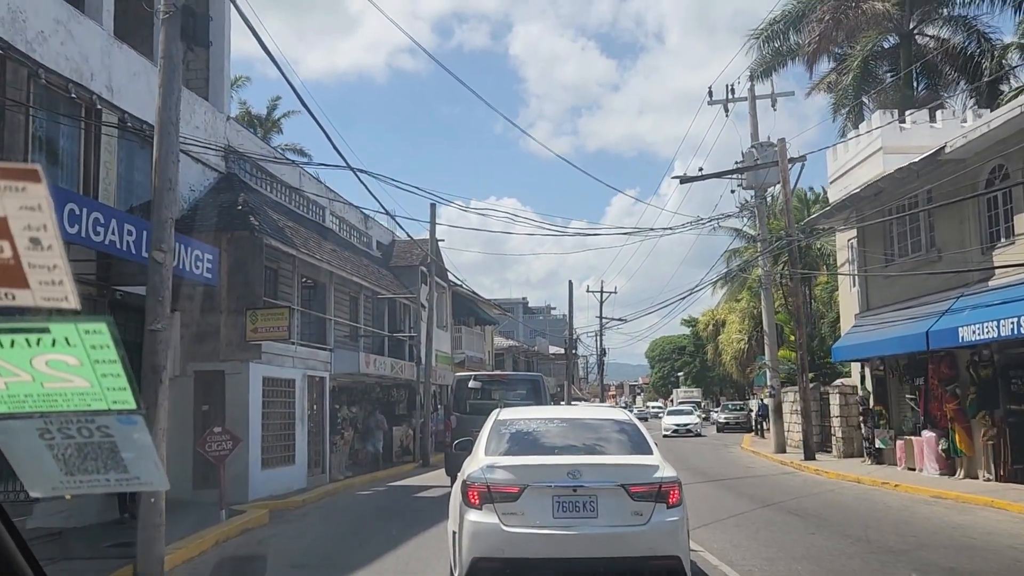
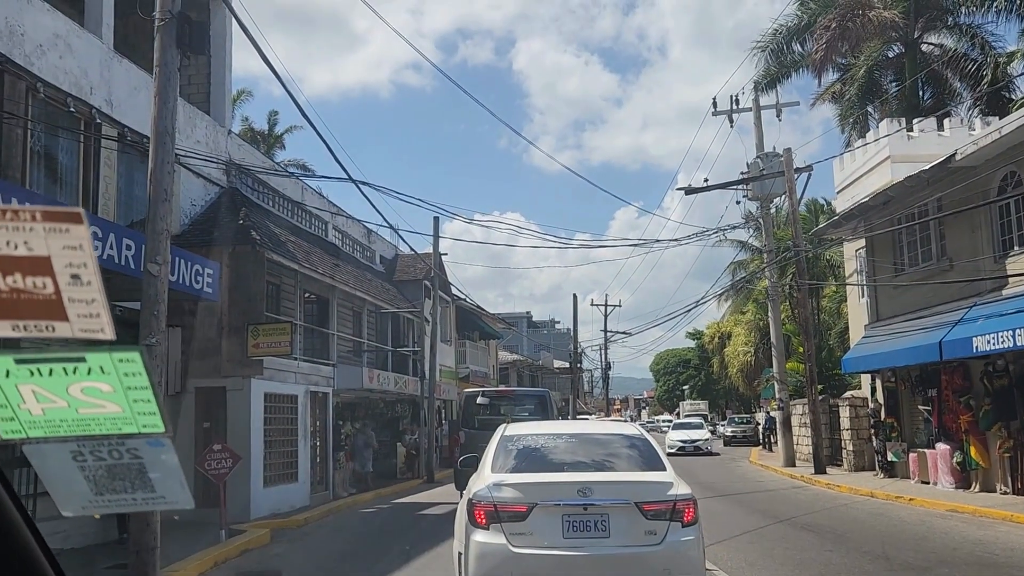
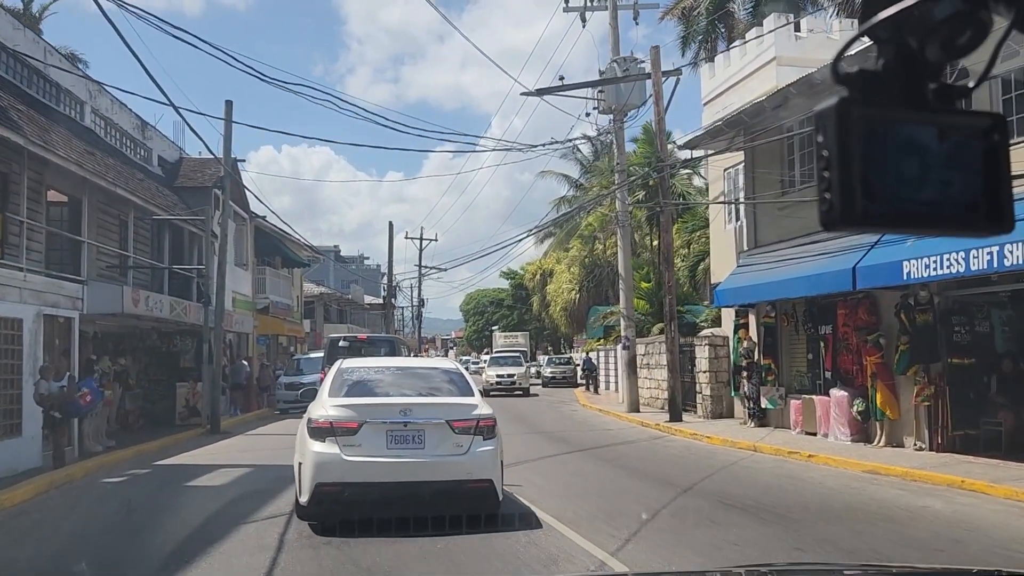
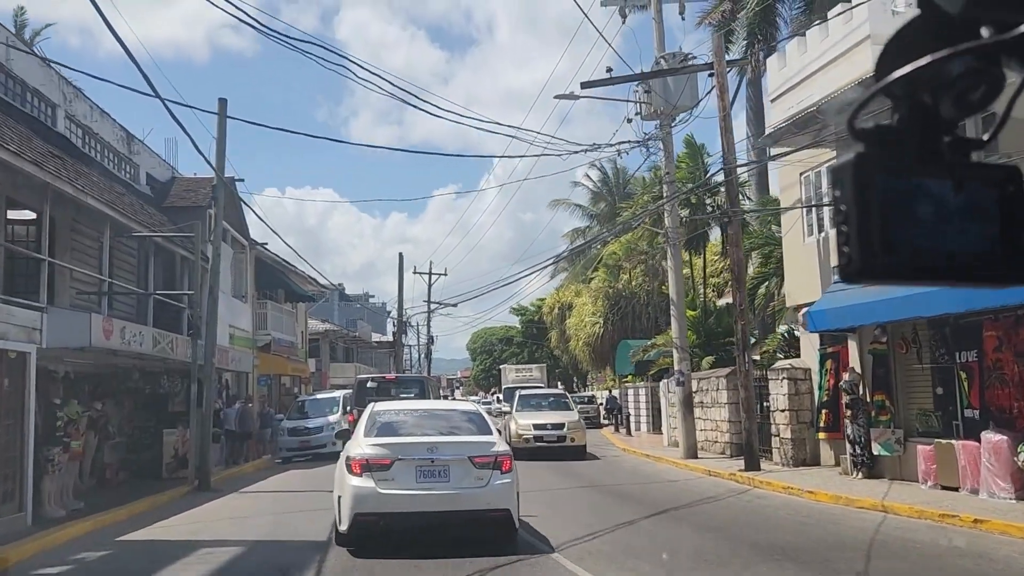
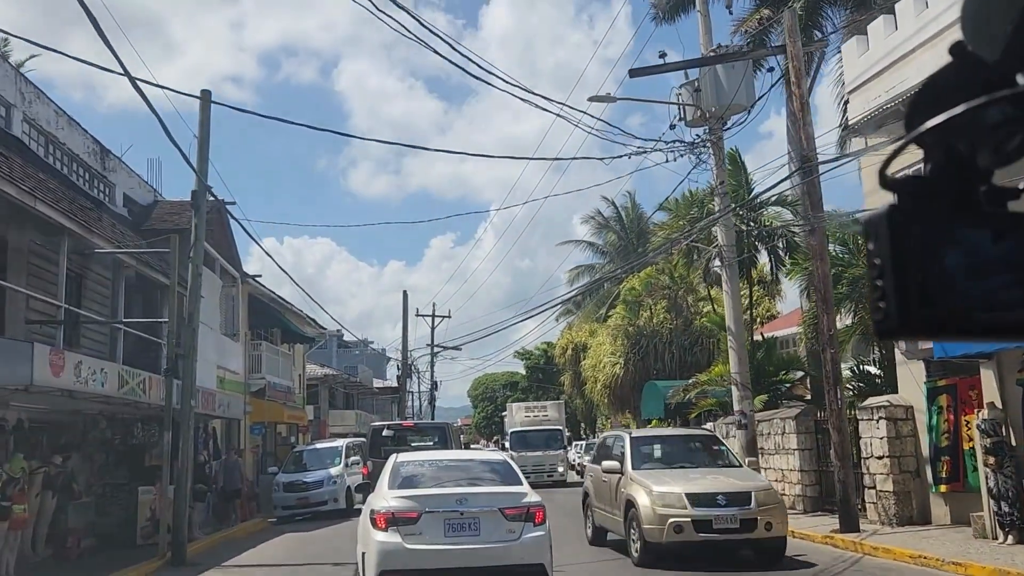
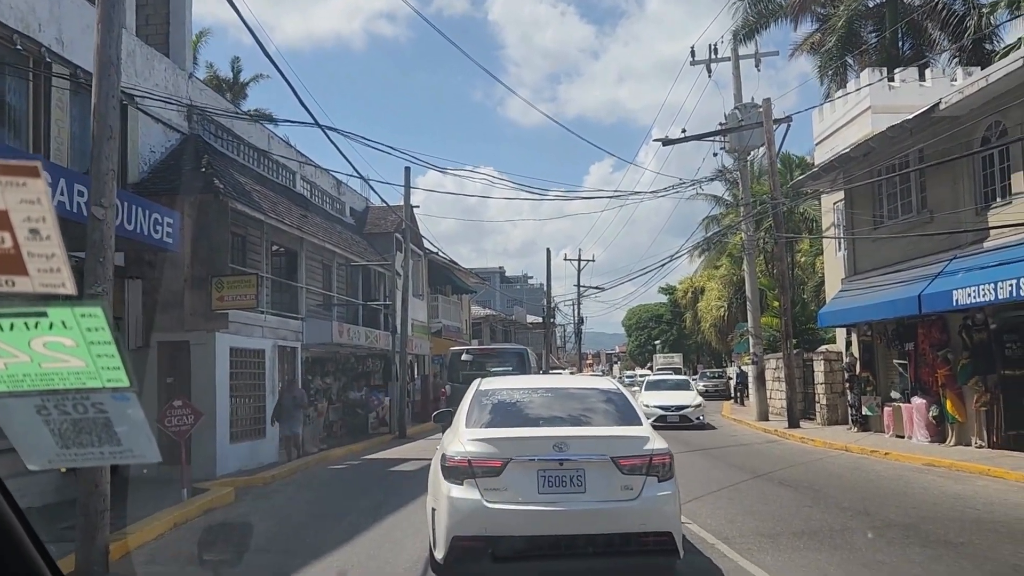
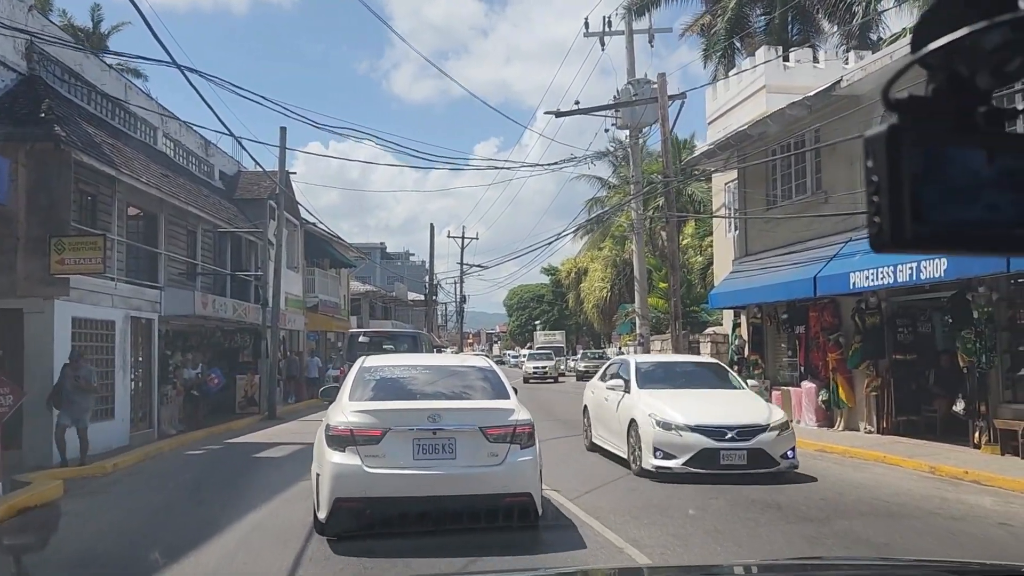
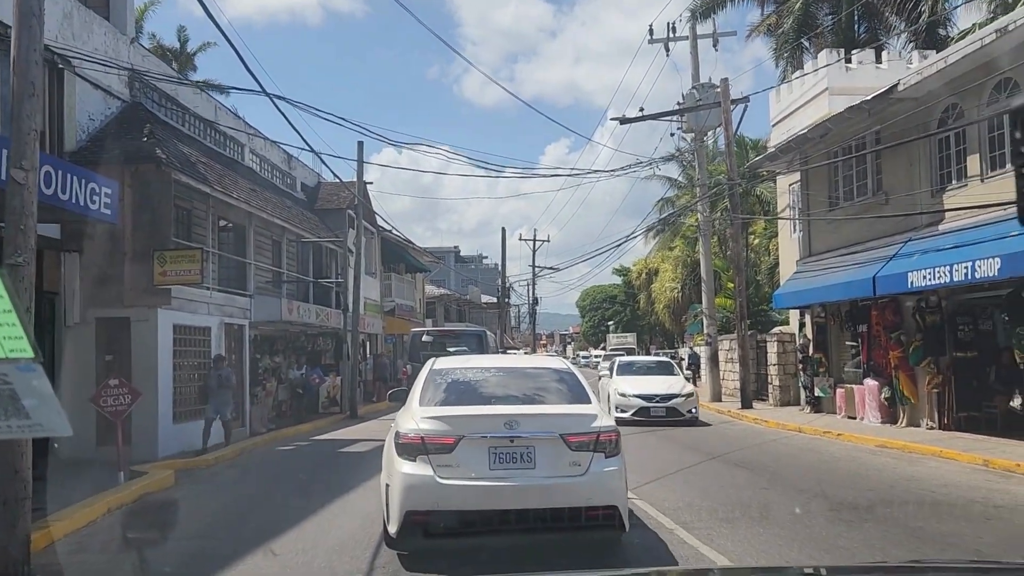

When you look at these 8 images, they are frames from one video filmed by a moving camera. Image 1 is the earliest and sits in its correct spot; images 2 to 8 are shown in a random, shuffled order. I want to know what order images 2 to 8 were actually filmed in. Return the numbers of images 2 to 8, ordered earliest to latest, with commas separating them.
2, 6, 8, 7, 3, 4, 5
